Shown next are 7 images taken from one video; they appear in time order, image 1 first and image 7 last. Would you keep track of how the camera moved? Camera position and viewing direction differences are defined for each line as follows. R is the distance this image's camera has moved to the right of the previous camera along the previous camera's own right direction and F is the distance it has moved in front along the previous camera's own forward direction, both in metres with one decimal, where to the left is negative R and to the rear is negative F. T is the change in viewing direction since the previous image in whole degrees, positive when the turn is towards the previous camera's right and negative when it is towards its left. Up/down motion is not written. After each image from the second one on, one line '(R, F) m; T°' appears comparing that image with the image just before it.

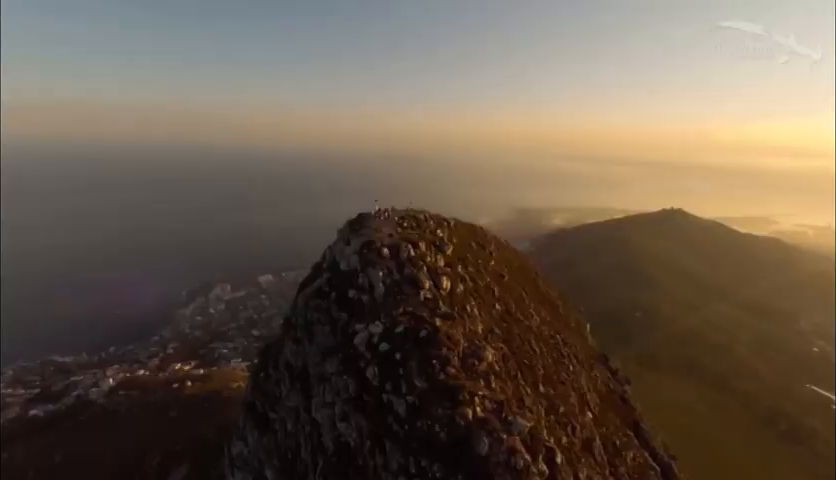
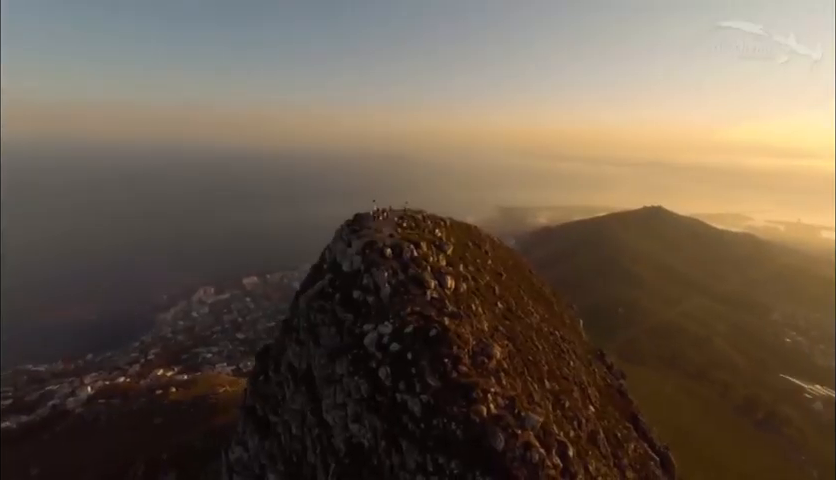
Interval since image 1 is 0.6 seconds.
(-2.8, -0.3) m; +4°
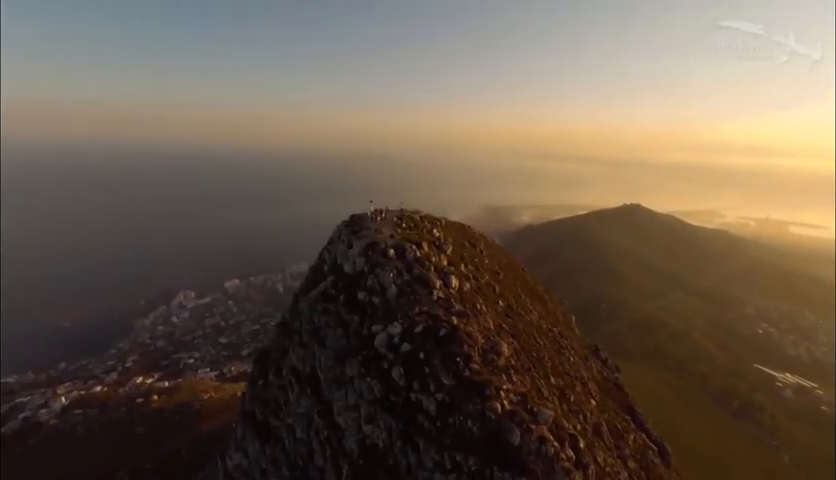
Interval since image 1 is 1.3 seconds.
(-3.2, -0.2) m; +4°
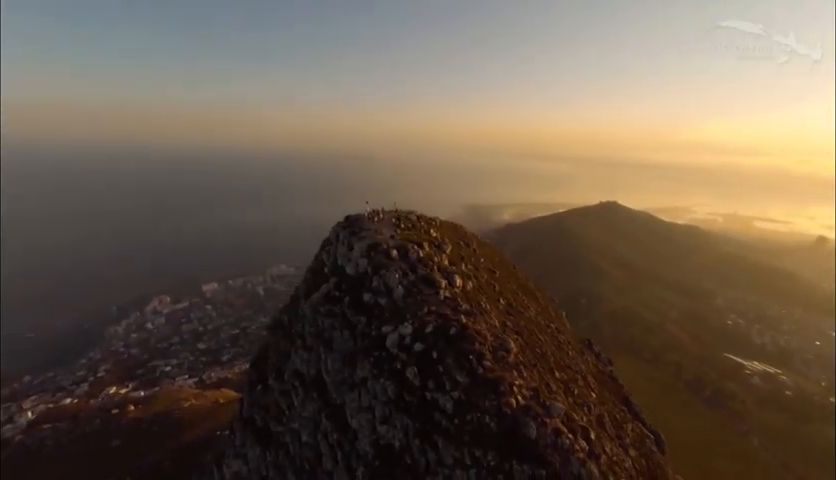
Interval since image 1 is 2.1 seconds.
(-3.8, -0.2) m; +5°
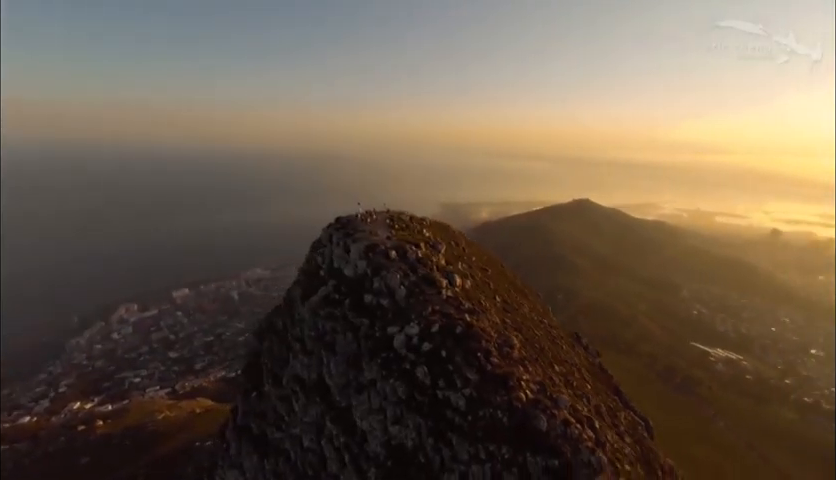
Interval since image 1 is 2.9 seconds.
(-4.0, 0.0) m; +6°
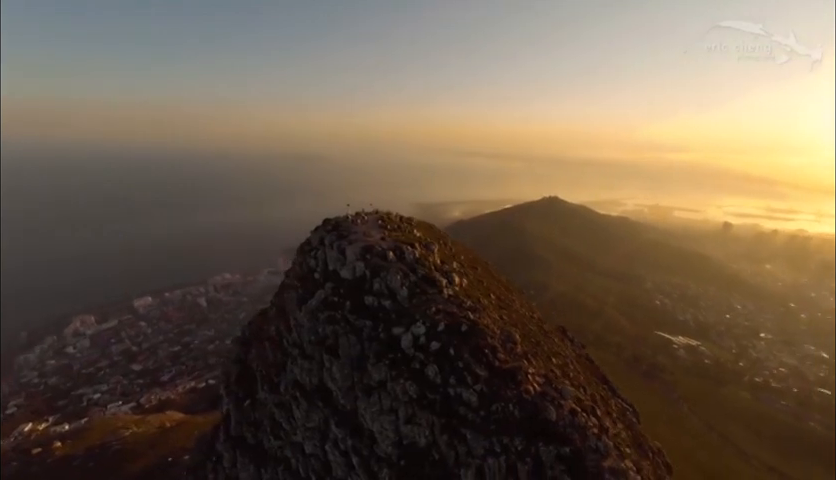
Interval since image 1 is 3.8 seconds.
(-4.5, +0.3) m; +7°
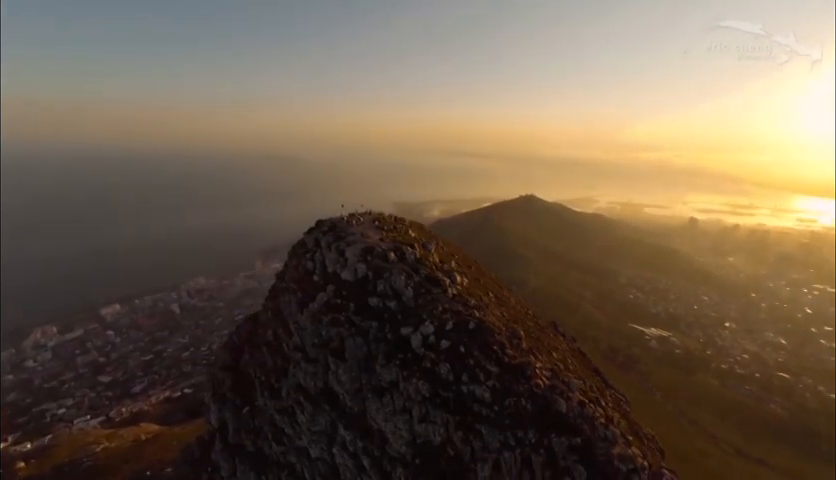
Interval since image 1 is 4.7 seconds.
(-4.0, +0.5) m; +6°
